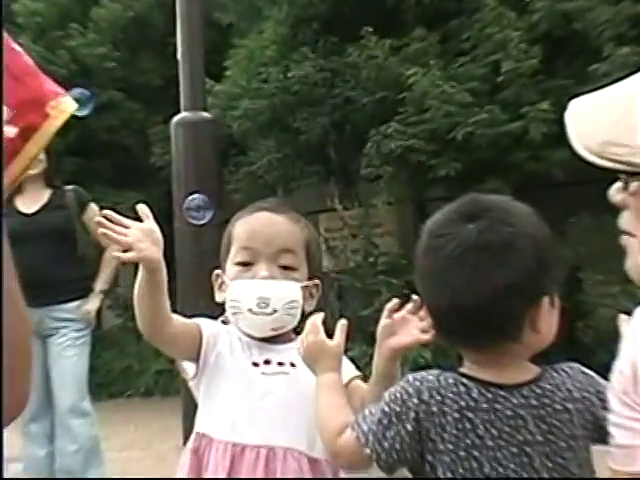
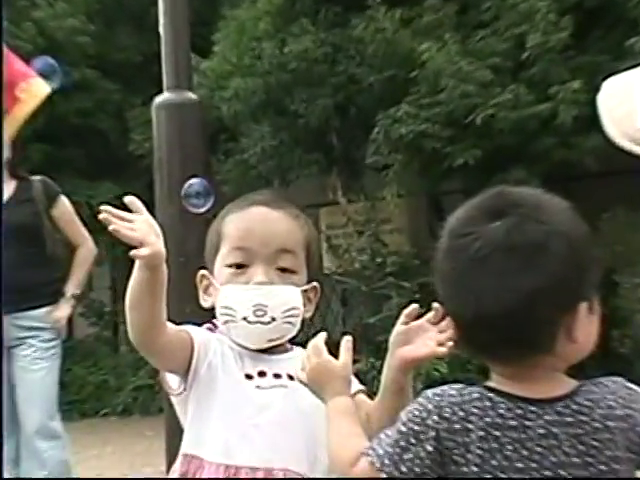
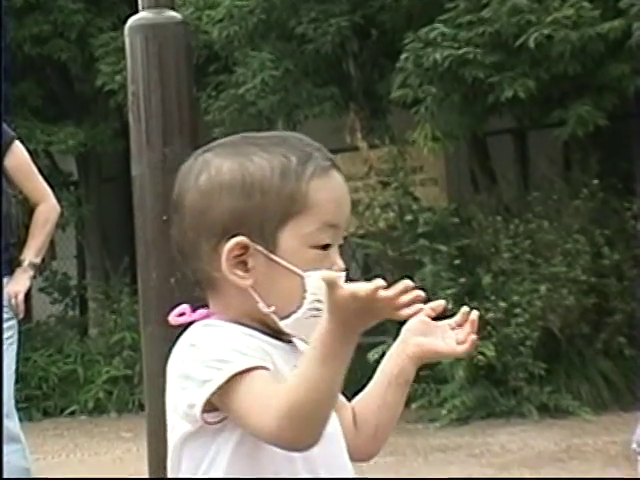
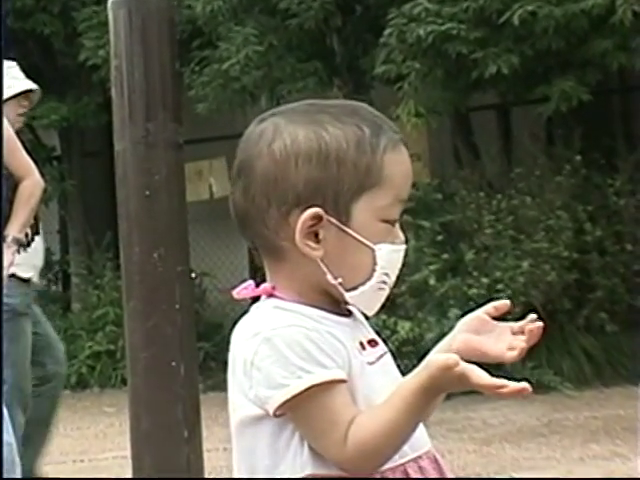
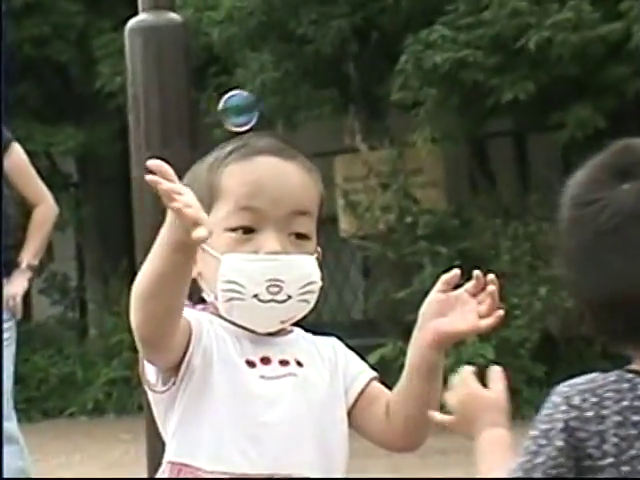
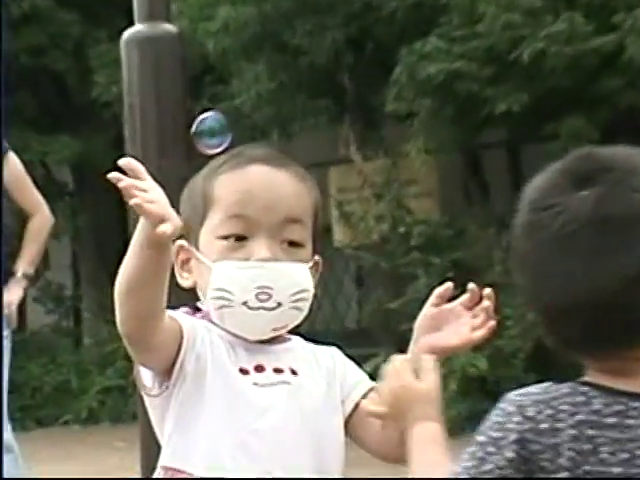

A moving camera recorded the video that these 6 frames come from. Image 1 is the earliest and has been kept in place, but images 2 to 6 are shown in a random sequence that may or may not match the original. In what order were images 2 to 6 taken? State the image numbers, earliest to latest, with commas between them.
2, 6, 5, 3, 4
